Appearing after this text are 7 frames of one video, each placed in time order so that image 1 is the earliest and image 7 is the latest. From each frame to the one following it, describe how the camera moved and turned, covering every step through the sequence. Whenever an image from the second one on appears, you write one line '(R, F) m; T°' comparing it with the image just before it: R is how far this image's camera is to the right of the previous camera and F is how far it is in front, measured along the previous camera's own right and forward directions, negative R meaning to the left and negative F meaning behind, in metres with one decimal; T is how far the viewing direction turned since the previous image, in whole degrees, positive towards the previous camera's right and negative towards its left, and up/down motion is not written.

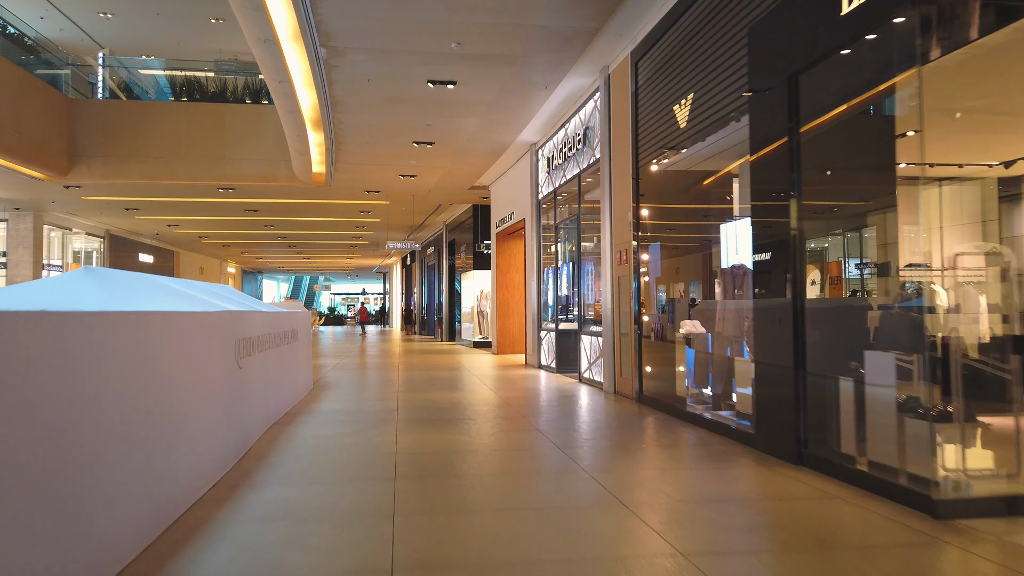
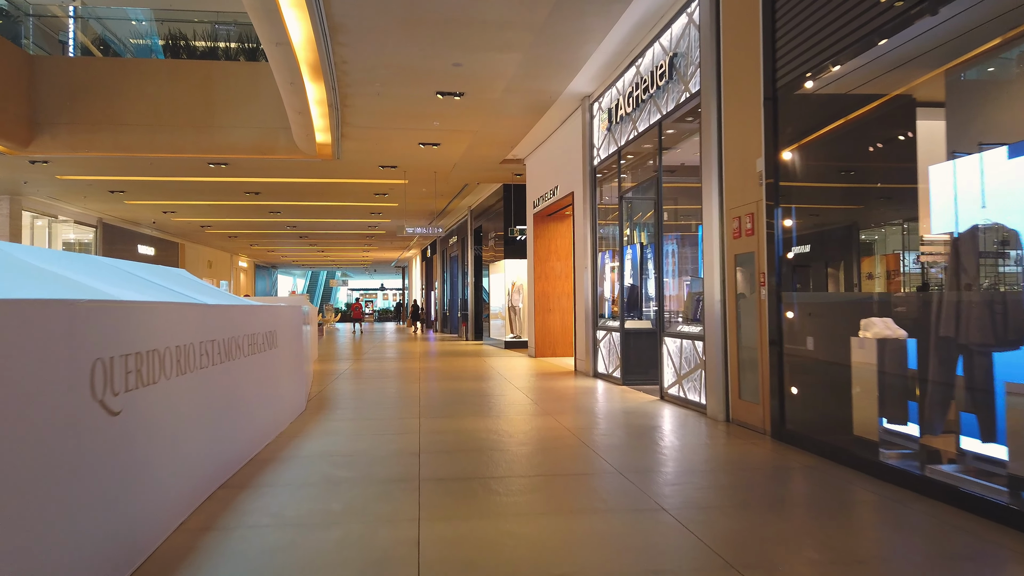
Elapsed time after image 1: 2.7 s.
(-0.4, +2.5) m; -1°
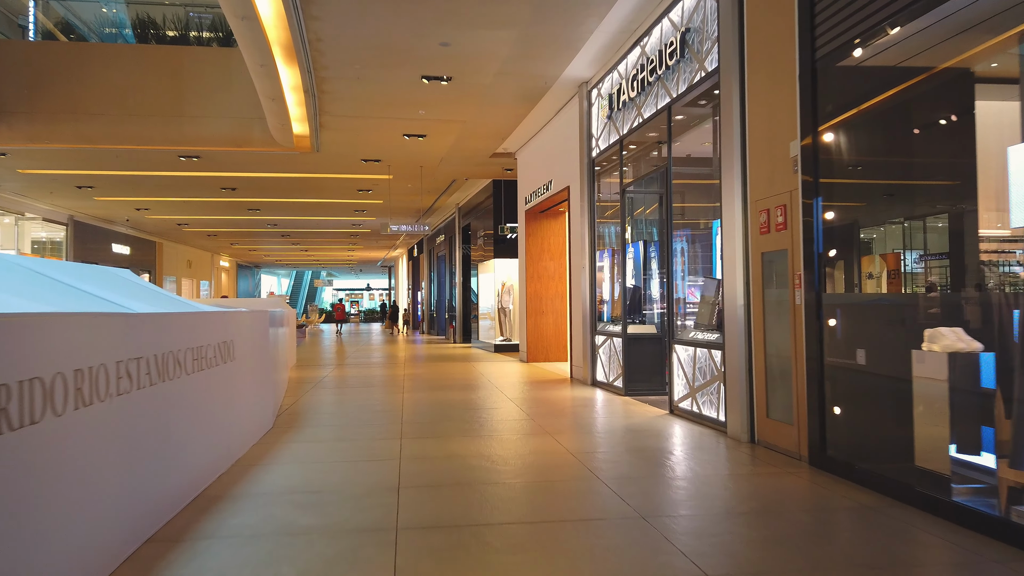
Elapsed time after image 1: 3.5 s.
(0.0, +0.8) m; +1°
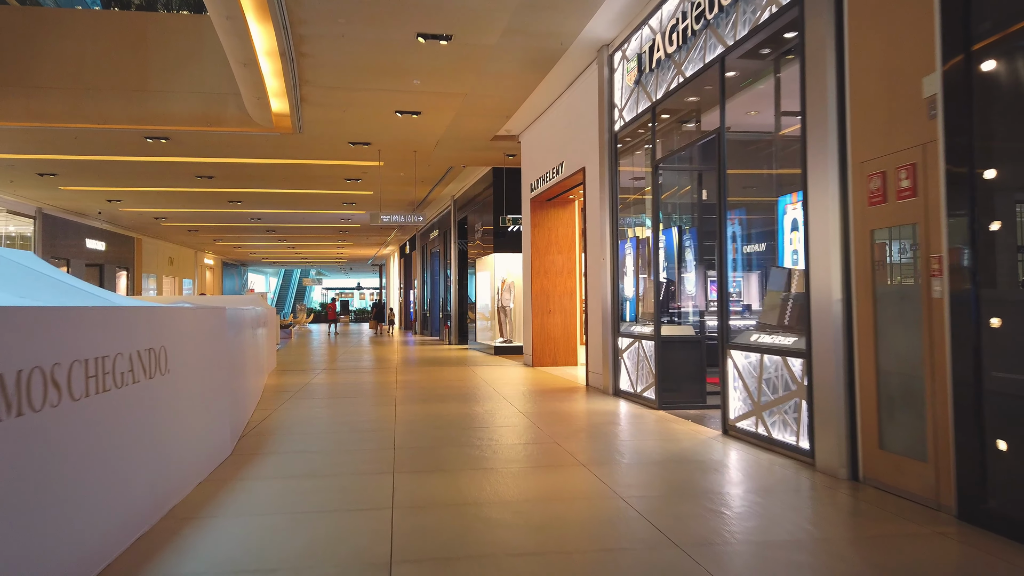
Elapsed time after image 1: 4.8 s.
(-0.2, +1.3) m; +1°
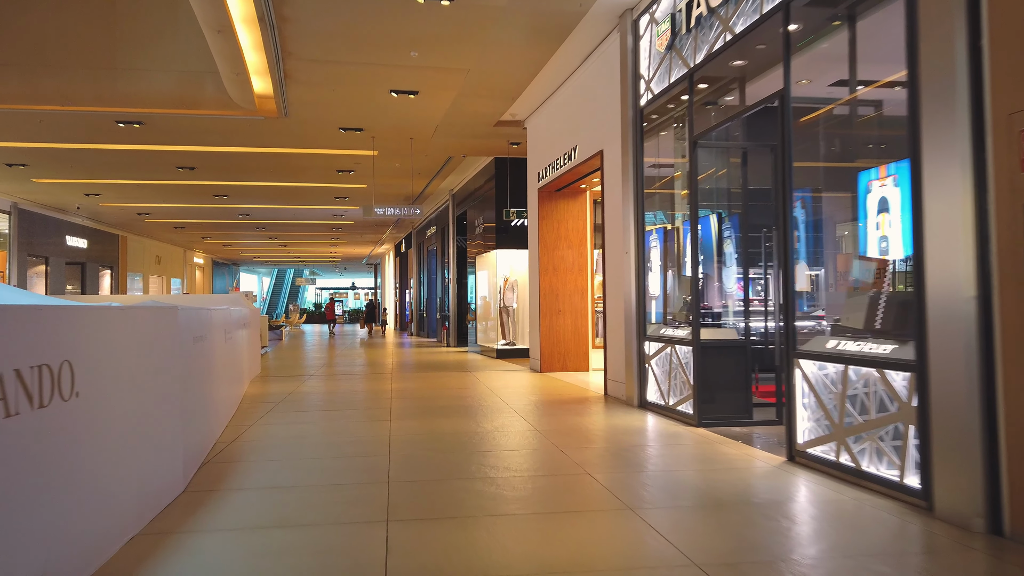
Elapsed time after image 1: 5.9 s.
(-0.1, +1.0) m; 0°
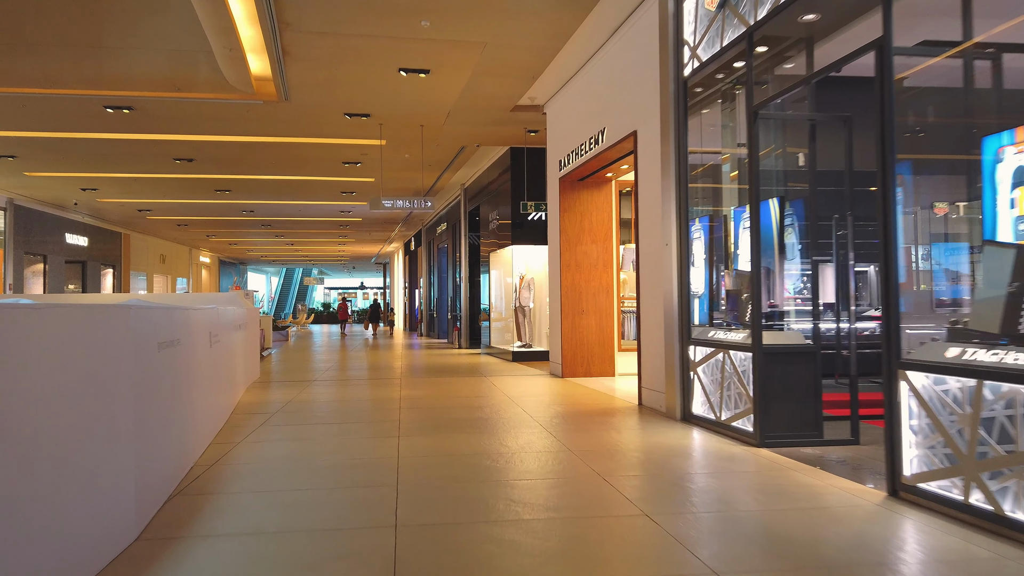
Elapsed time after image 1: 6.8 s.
(-0.1, +0.8) m; -1°
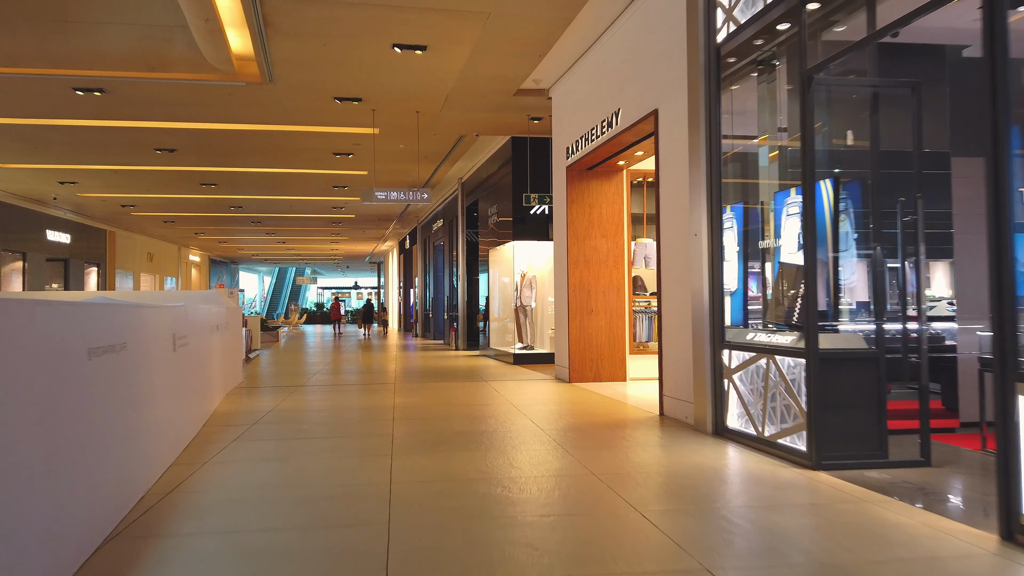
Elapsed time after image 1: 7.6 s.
(-0.1, +0.7) m; 0°
